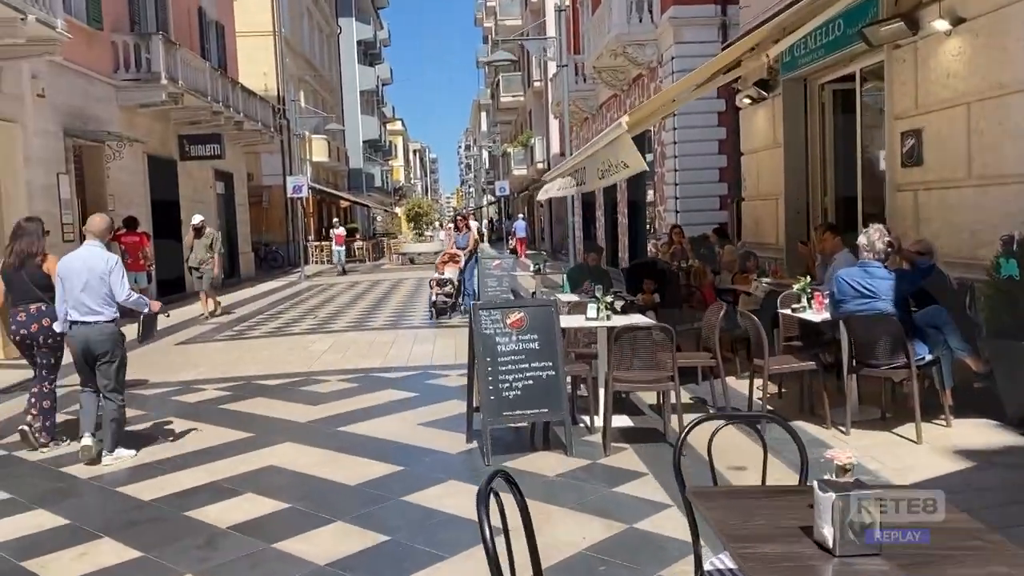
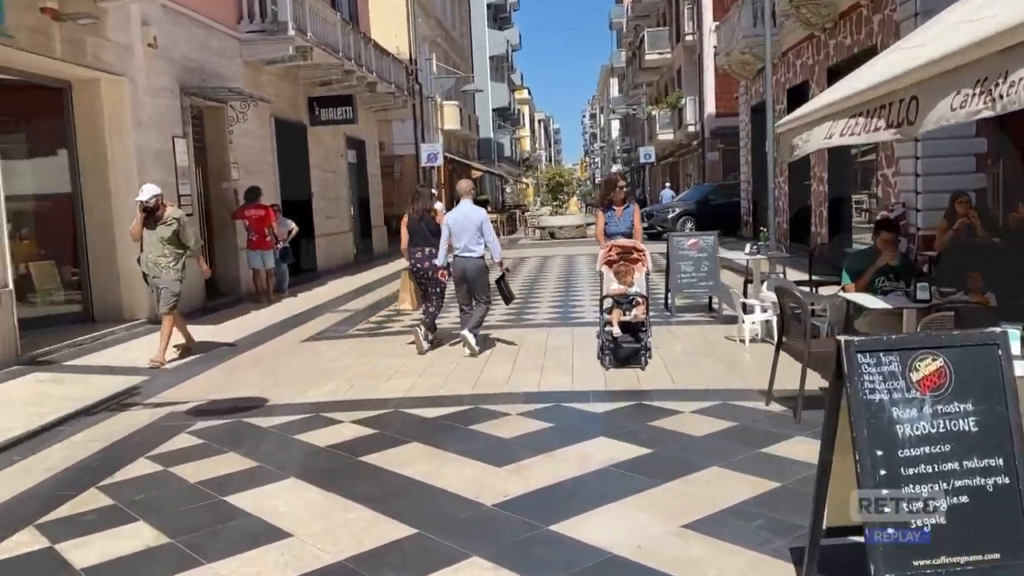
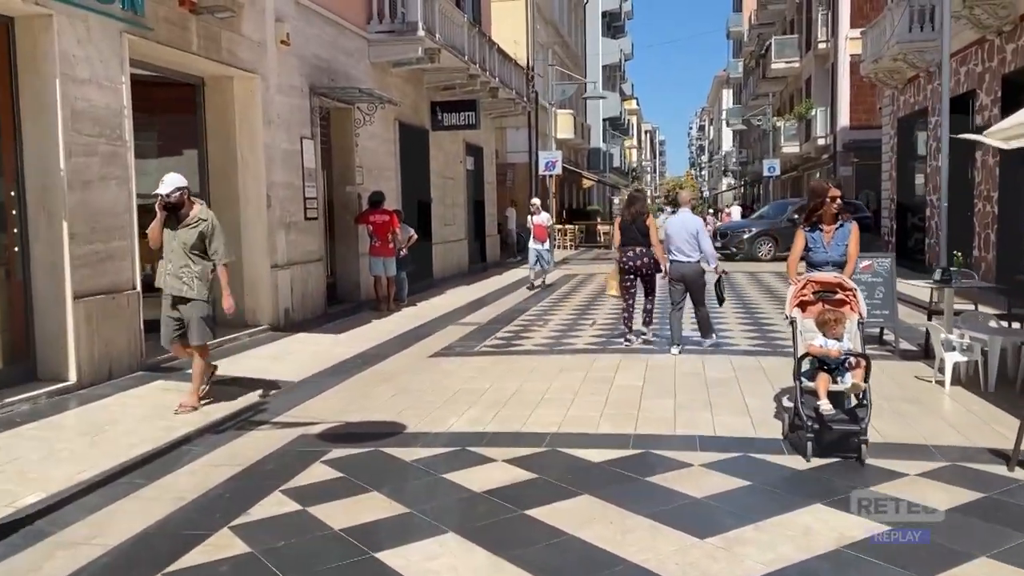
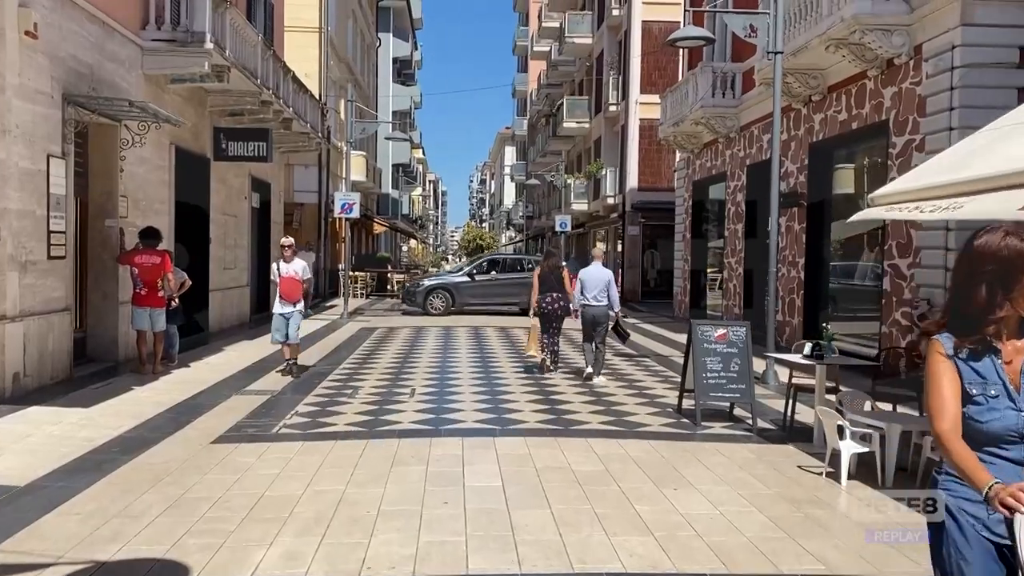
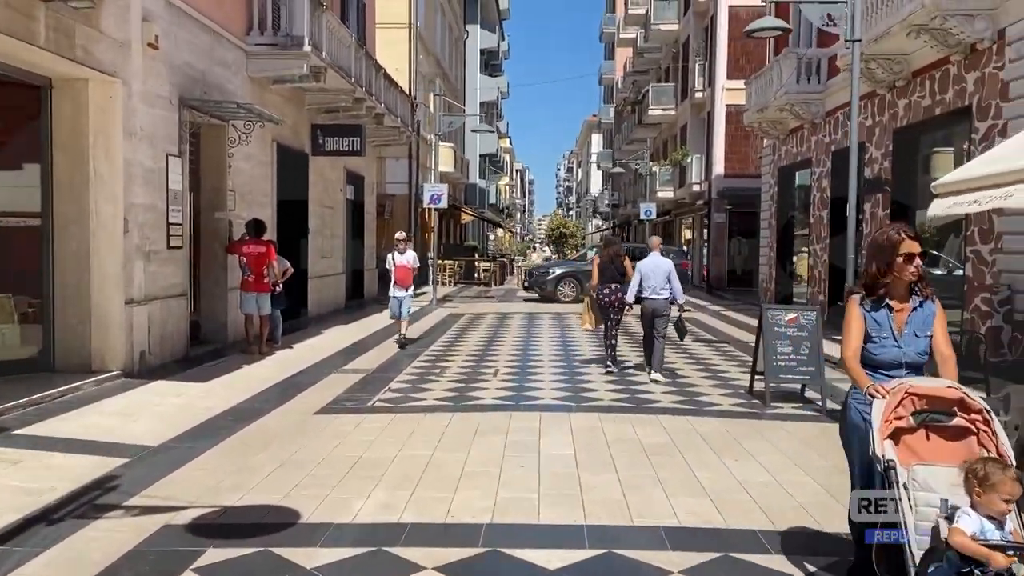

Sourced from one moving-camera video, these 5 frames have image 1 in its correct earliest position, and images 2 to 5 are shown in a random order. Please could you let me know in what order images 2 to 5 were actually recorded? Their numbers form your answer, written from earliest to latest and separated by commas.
2, 3, 5, 4
